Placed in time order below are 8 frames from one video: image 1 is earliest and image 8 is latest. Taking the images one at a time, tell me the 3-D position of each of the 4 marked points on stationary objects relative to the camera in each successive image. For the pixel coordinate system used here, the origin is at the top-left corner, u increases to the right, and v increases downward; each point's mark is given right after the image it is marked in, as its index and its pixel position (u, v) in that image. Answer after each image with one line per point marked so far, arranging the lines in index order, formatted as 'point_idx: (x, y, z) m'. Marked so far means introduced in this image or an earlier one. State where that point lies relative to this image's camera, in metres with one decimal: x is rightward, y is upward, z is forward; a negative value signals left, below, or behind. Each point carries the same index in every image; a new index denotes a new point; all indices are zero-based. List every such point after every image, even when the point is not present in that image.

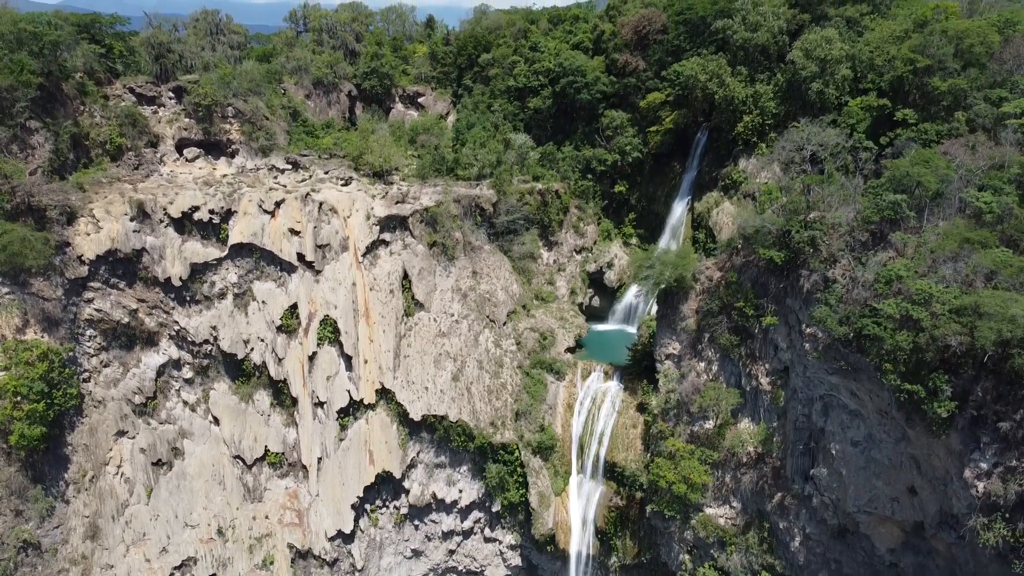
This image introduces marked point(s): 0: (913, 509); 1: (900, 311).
0: (+11.9, -6.7, +18.2) m
1: (+10.8, -0.9, +17.7) m
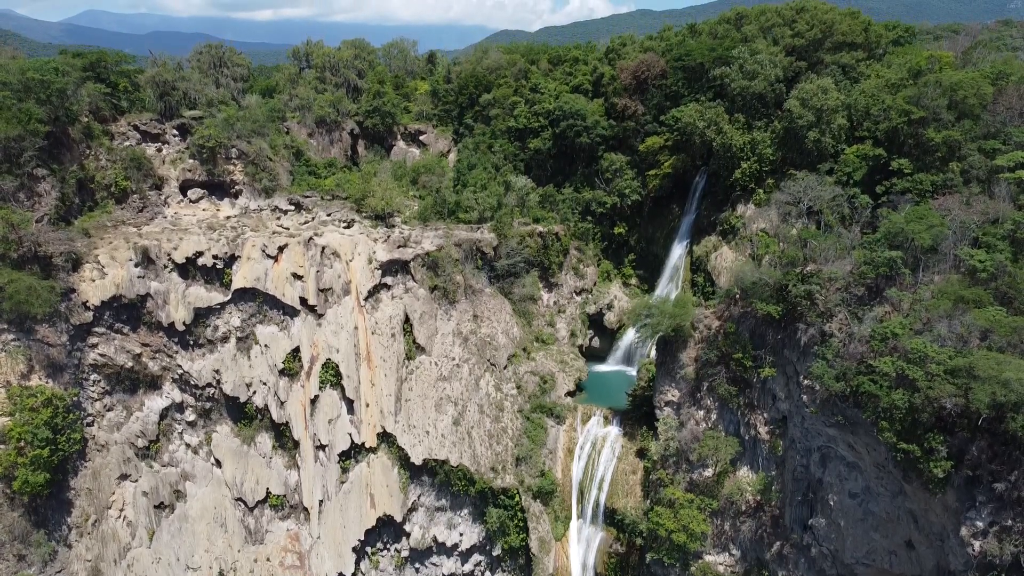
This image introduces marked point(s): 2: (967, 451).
0: (+11.9, -8.2, +18.3) m
1: (+10.8, -2.4, +17.9) m
2: (+11.9, -4.4, +16.4) m
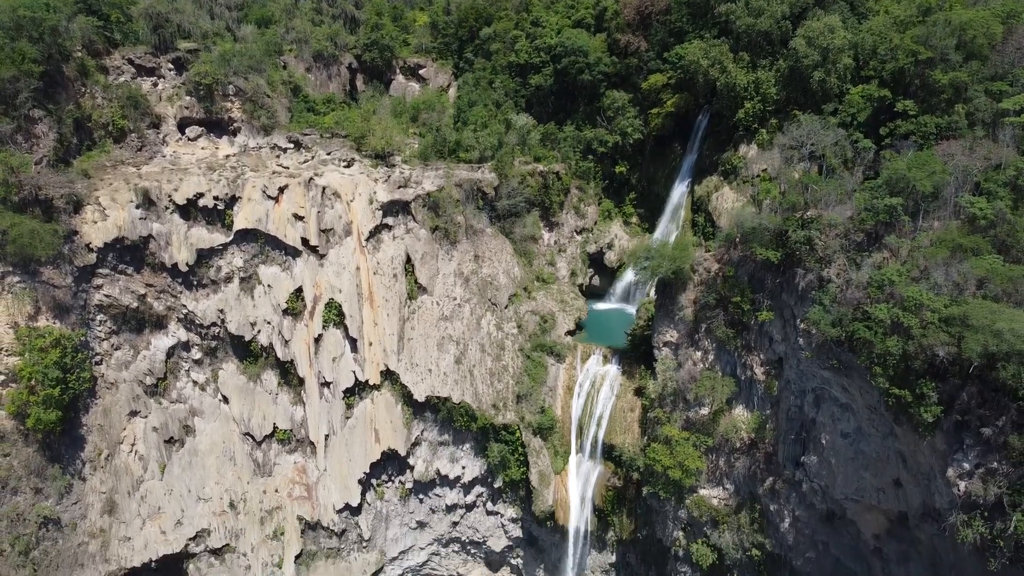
0: (+12.1, -6.6, +19.4) m
1: (+11.0, -0.8, +18.4) m
2: (+12.2, -3.0, +17.1) m
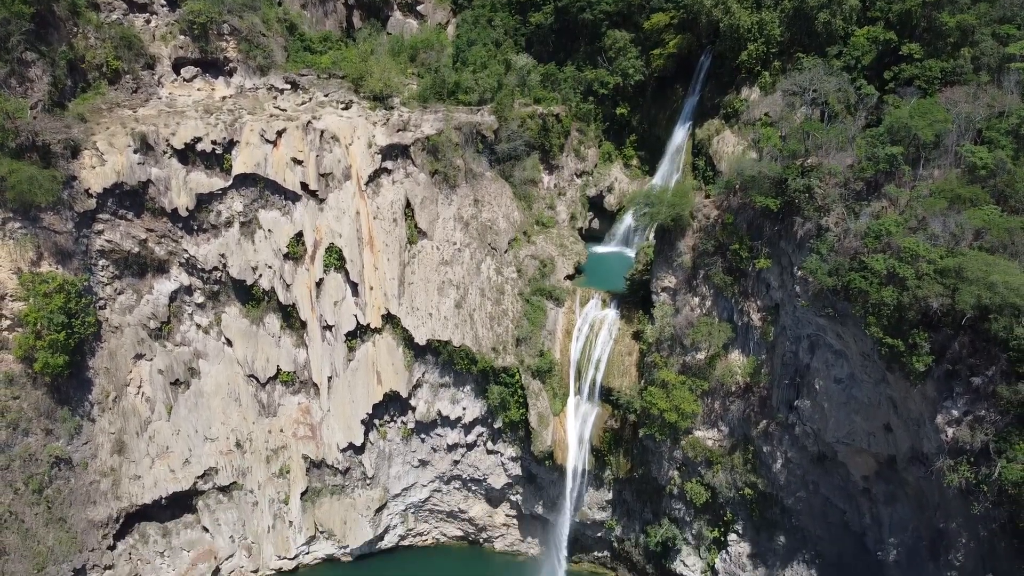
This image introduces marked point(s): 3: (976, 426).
0: (+12.2, -5.0, +20.3) m
1: (+11.2, +0.6, +18.8) m
2: (+12.3, -1.7, +17.7) m
3: (+12.7, -3.8, +17.1) m
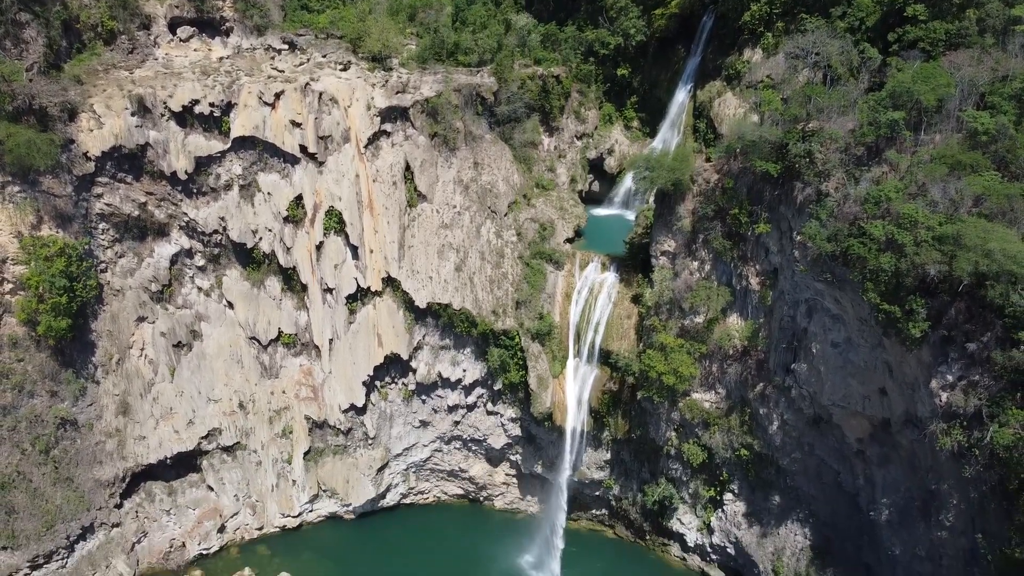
0: (+12.3, -3.9, +20.8) m
1: (+11.3, +1.7, +19.0) m
2: (+12.5, -0.7, +18.0) m
3: (+12.8, -2.8, +17.6) m
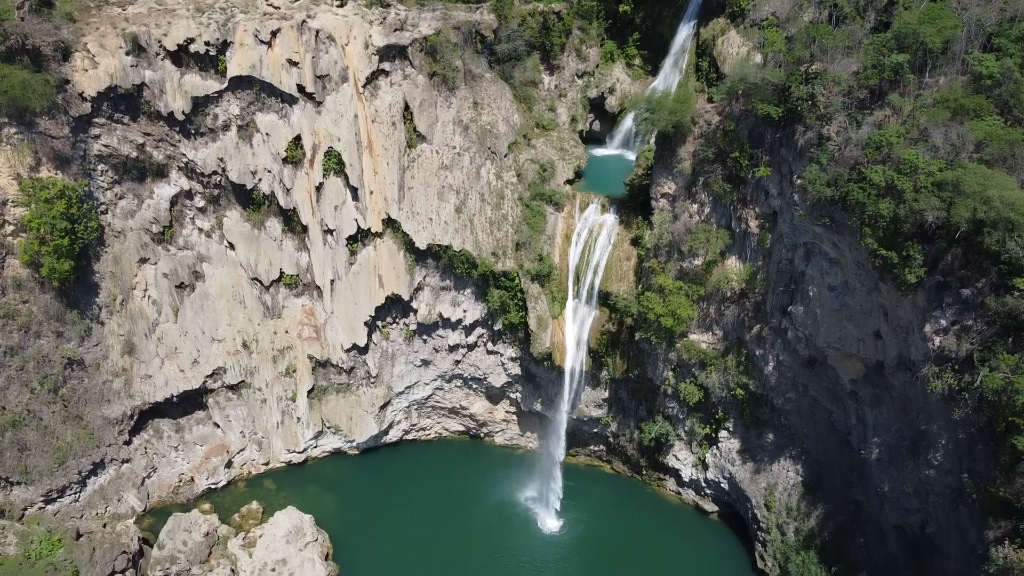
0: (+12.5, -2.0, +21.7) m
1: (+11.5, +3.3, +19.3) m
2: (+12.7, +0.9, +18.6) m
3: (+13.0, -1.3, +18.3) m
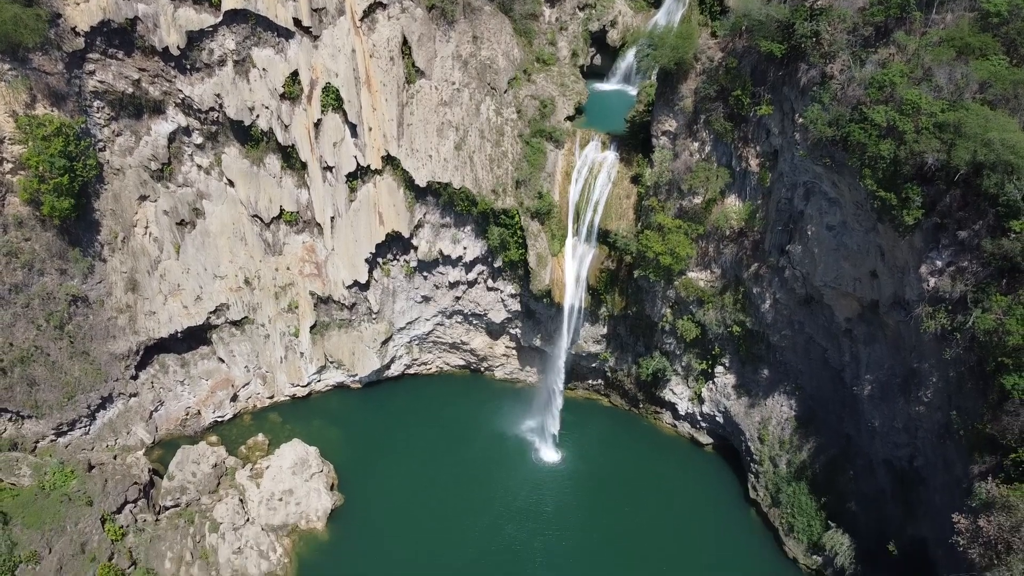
0: (+12.6, +0.1, +22.4) m
1: (+11.7, +5.2, +19.4) m
2: (+12.9, +2.7, +19.0) m
3: (+13.2, +0.5, +19.0) m
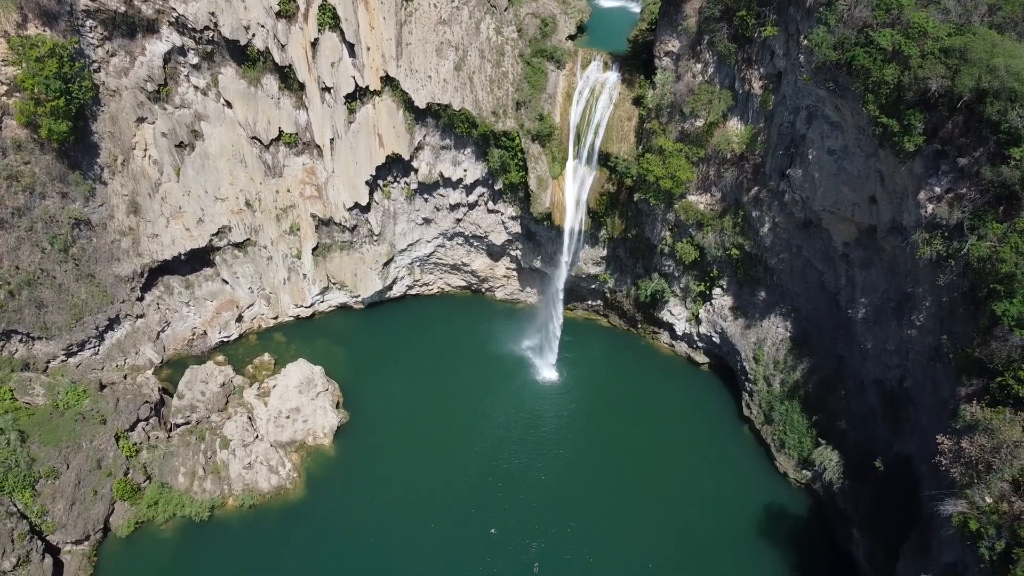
0: (+12.8, +2.9, +23.1) m
1: (+12.0, +7.6, +19.4) m
2: (+13.2, +5.0, +19.4) m
3: (+13.5, +2.9, +19.7) m
